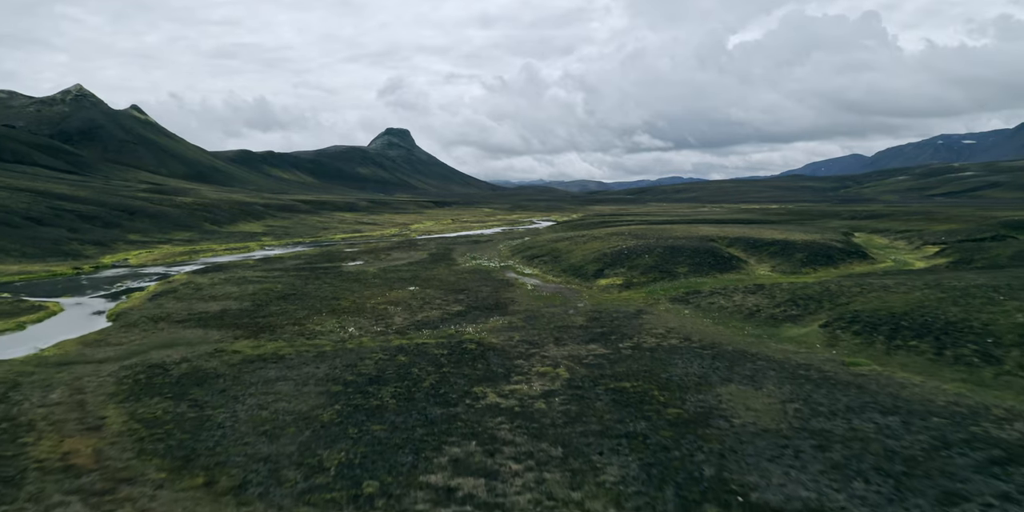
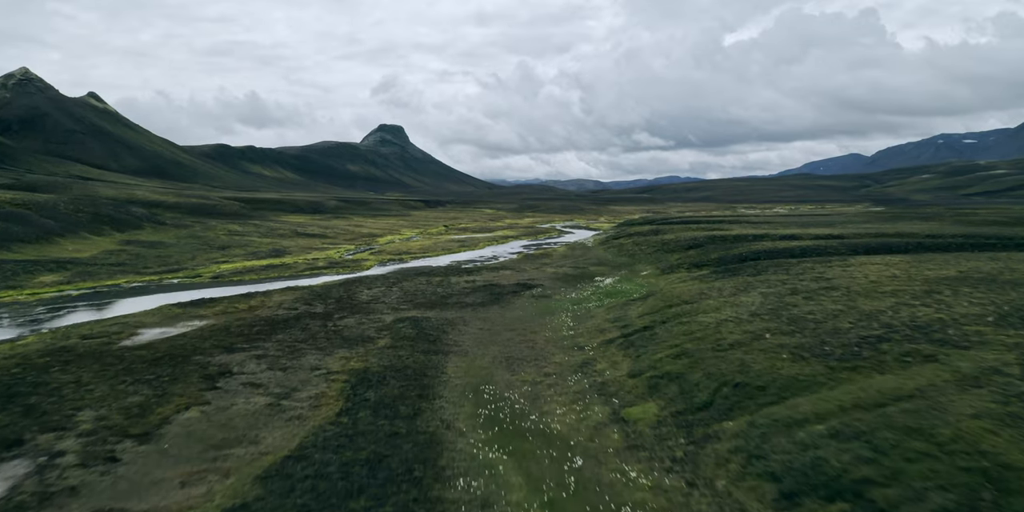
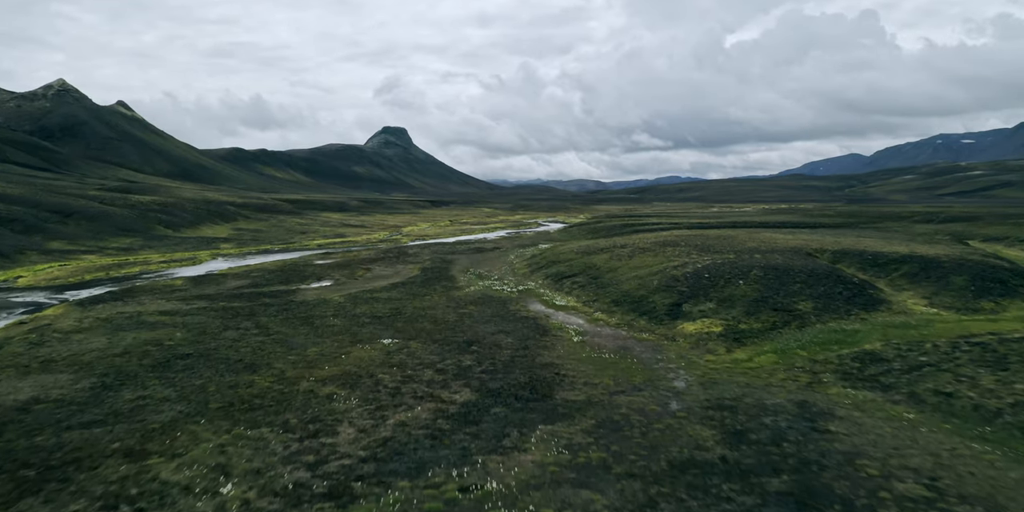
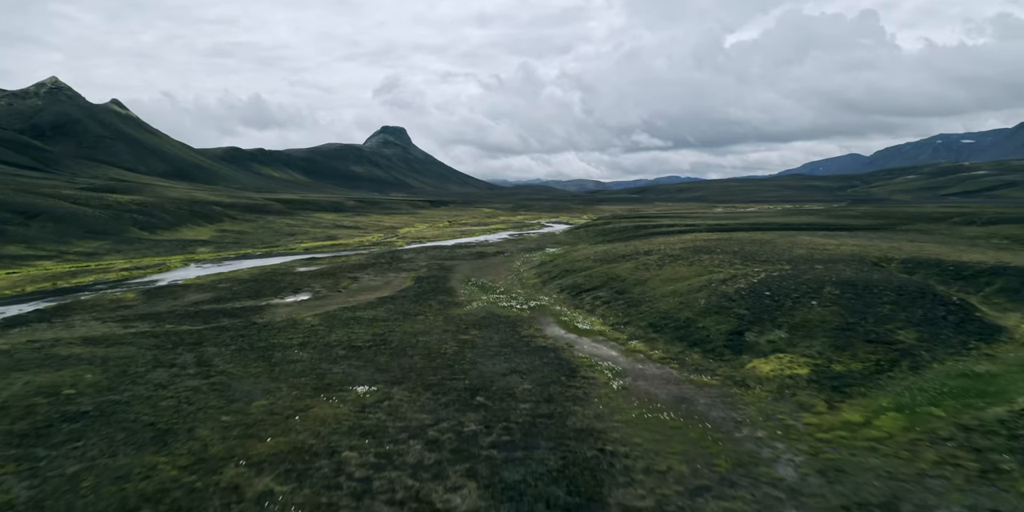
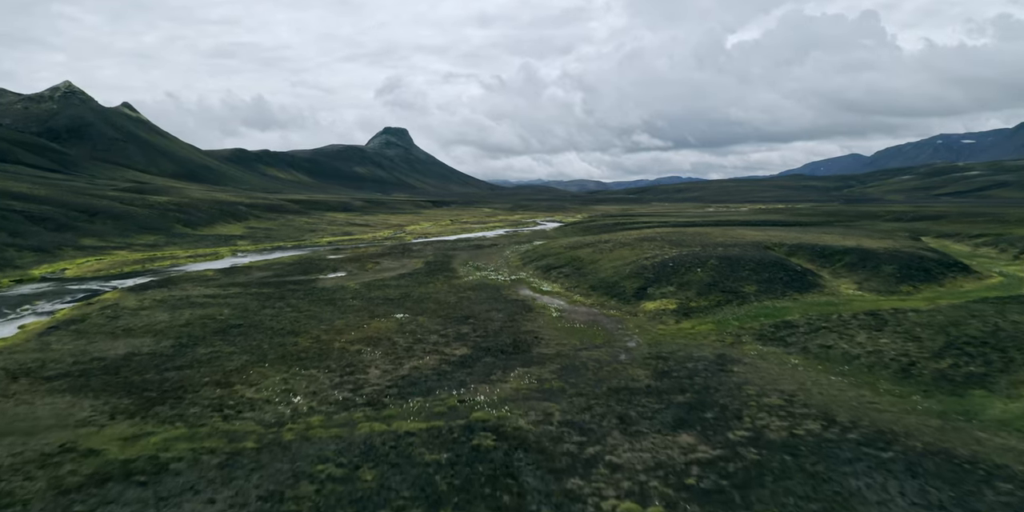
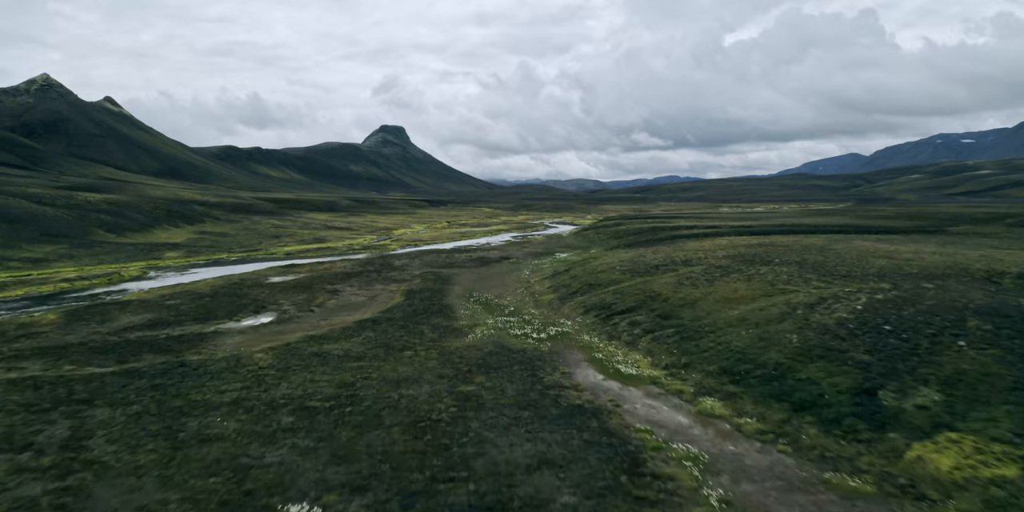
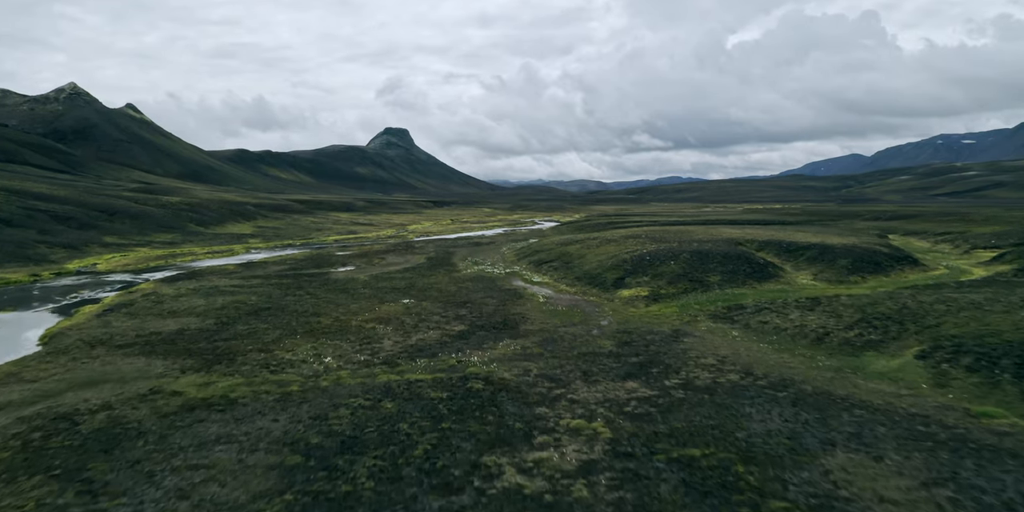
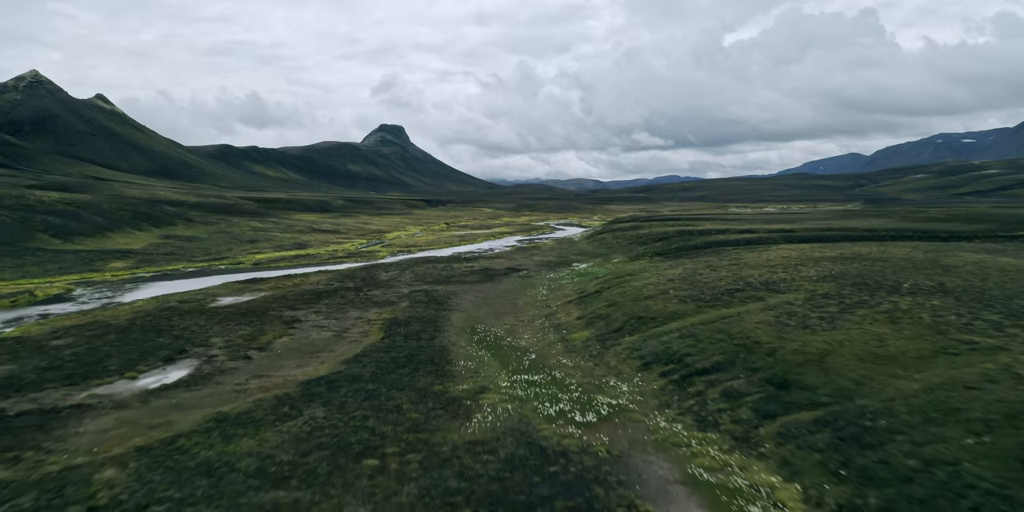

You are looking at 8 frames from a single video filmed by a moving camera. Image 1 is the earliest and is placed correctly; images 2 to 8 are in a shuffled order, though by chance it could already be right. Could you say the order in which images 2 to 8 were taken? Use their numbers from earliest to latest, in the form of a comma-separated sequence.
7, 5, 3, 4, 6, 8, 2
